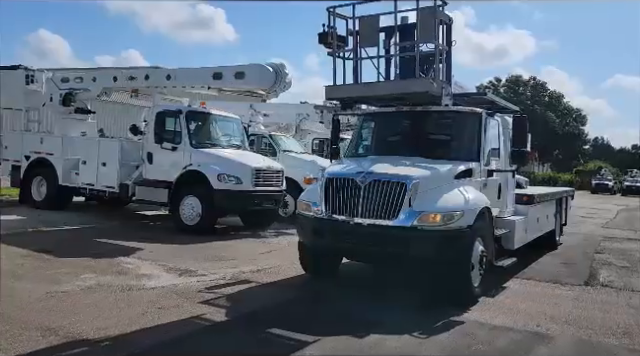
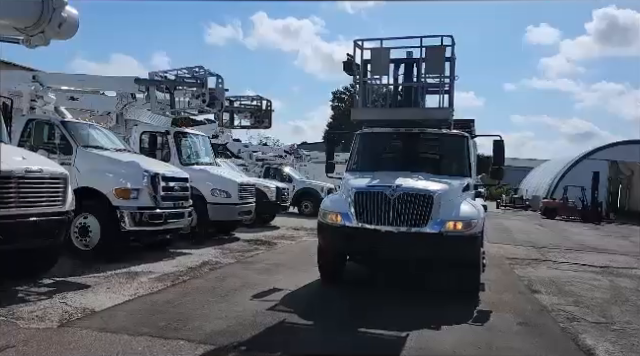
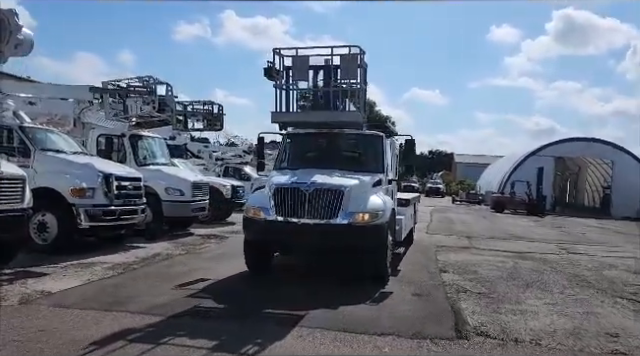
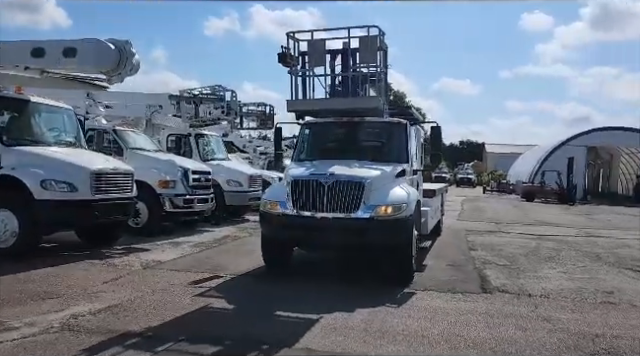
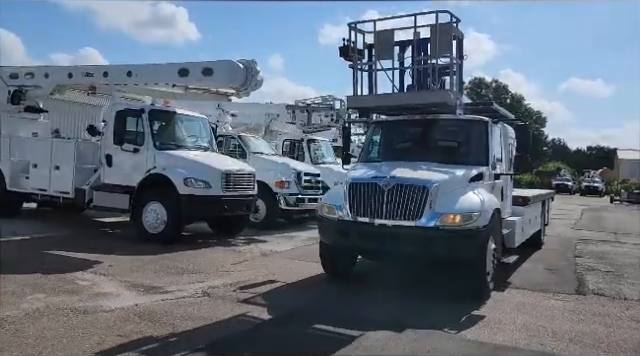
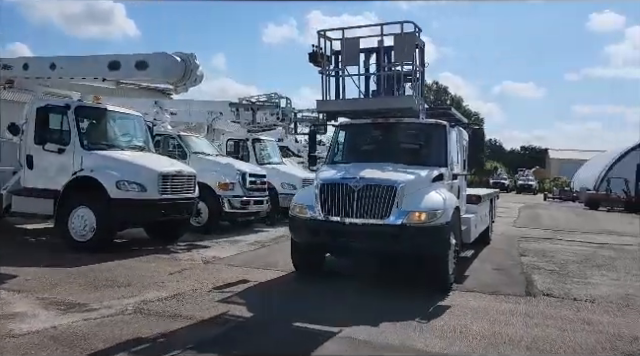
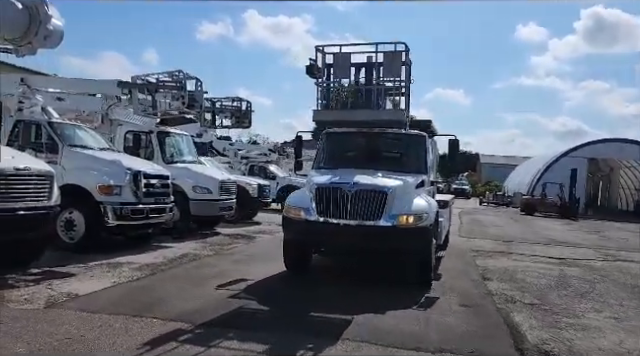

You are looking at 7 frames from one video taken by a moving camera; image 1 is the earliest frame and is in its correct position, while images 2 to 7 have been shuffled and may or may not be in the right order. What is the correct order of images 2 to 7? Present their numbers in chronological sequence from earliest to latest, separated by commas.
5, 6, 4, 3, 7, 2
